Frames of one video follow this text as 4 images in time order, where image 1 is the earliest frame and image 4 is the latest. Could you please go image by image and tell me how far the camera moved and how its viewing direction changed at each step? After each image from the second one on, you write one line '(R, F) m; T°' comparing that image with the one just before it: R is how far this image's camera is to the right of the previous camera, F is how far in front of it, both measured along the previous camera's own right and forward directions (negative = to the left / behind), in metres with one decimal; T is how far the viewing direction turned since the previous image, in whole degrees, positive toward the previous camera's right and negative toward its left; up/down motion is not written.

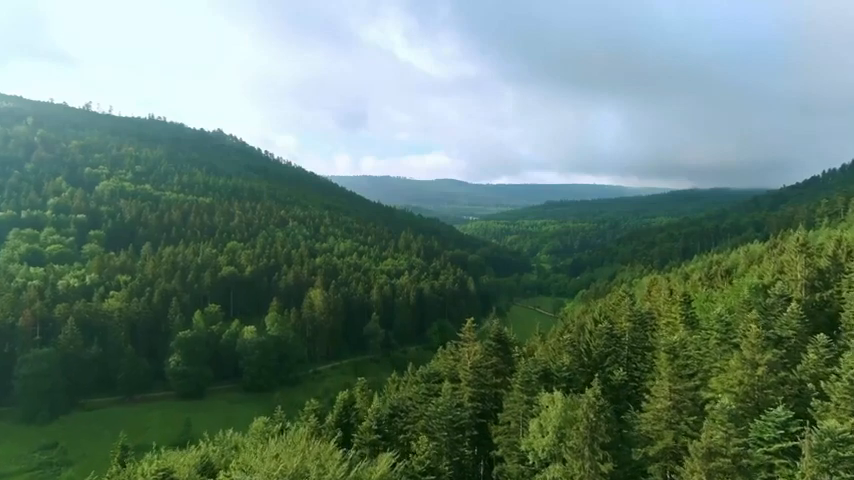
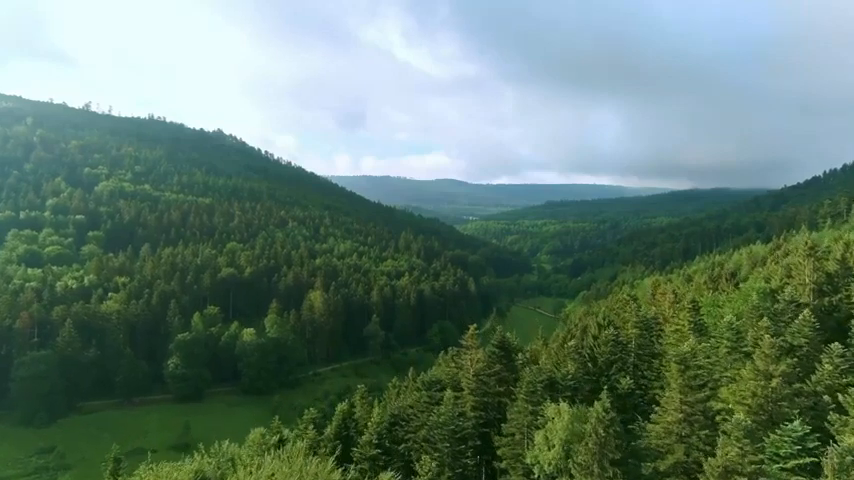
(-0.1, +0.8) m; 0°
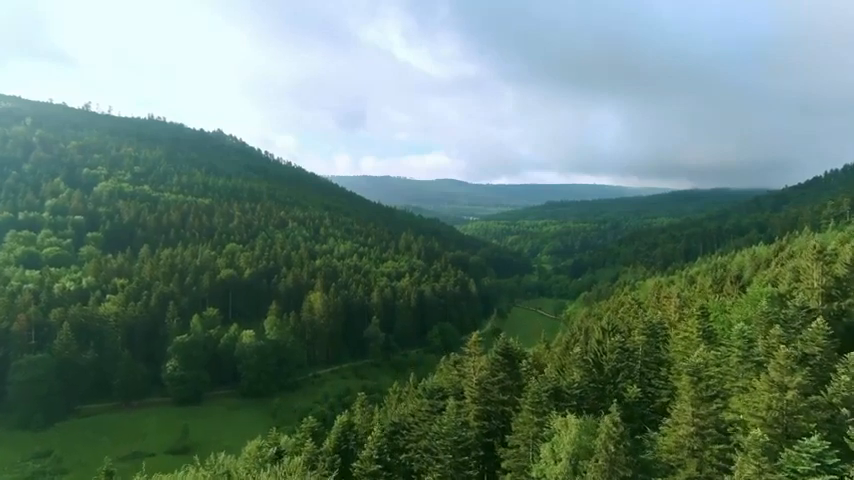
(-0.1, +0.8) m; 0°
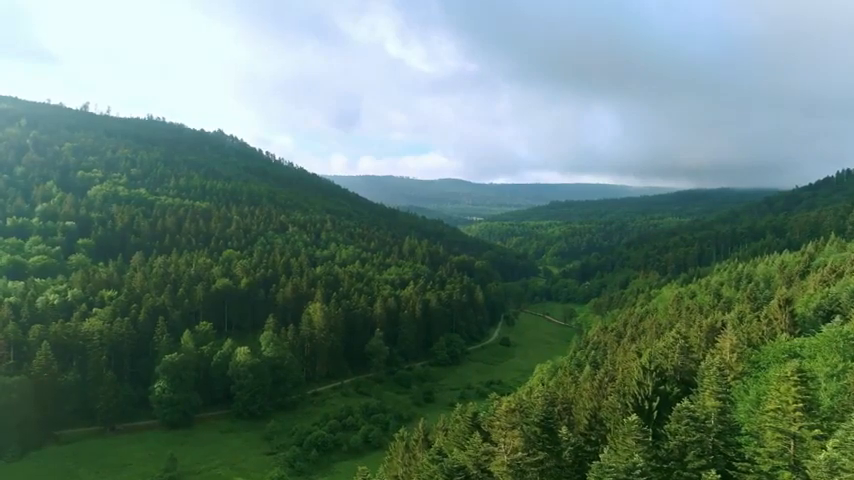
(-0.7, +6.8) m; 0°
